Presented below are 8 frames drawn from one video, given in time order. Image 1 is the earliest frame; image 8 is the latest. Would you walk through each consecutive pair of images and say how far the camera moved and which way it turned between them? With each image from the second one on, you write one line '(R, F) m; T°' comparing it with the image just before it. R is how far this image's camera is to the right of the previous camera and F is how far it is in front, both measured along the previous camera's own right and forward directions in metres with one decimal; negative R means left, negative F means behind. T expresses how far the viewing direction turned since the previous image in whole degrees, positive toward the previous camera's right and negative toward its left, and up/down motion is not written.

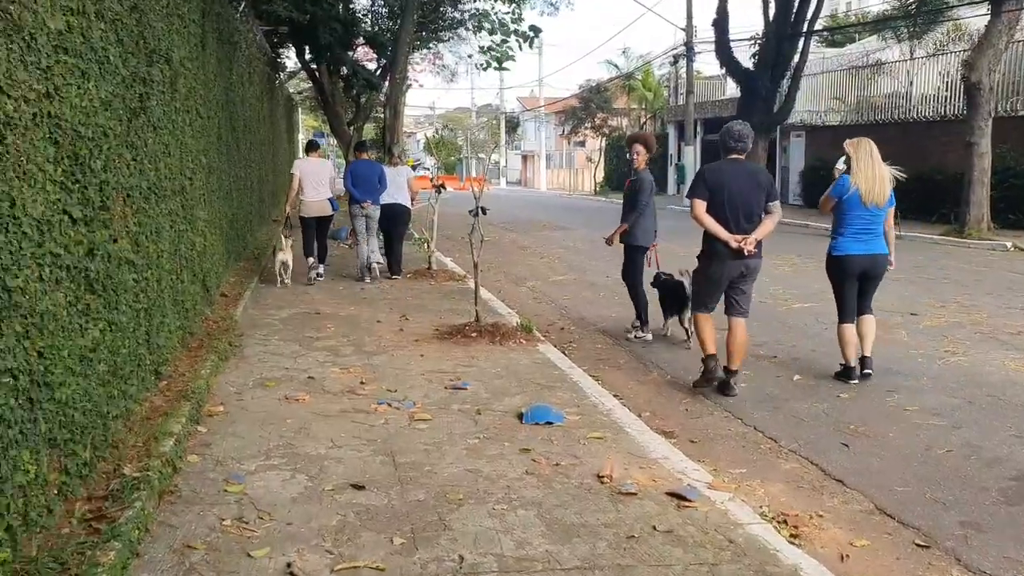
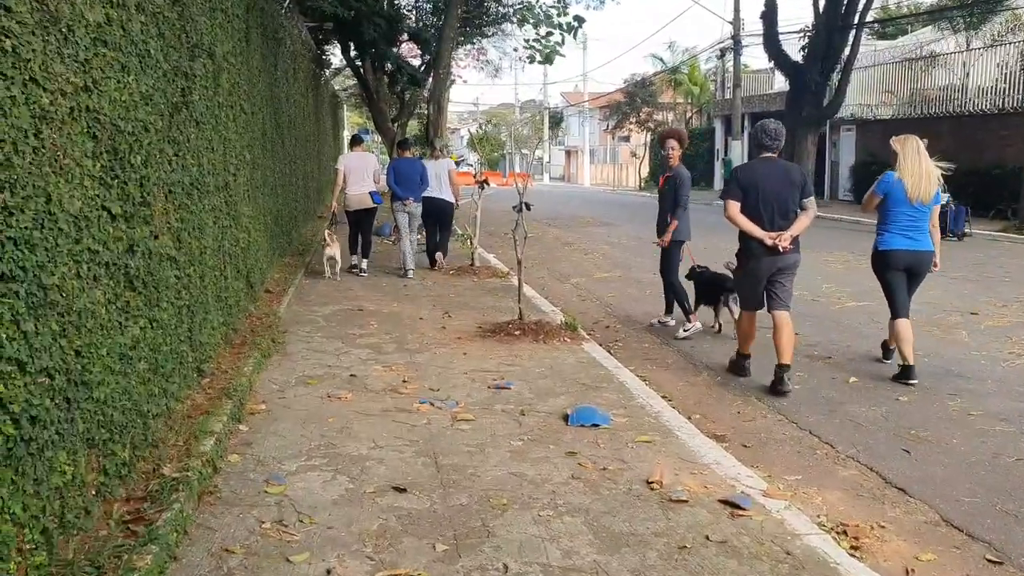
(0.0, +0.1) m; -3°
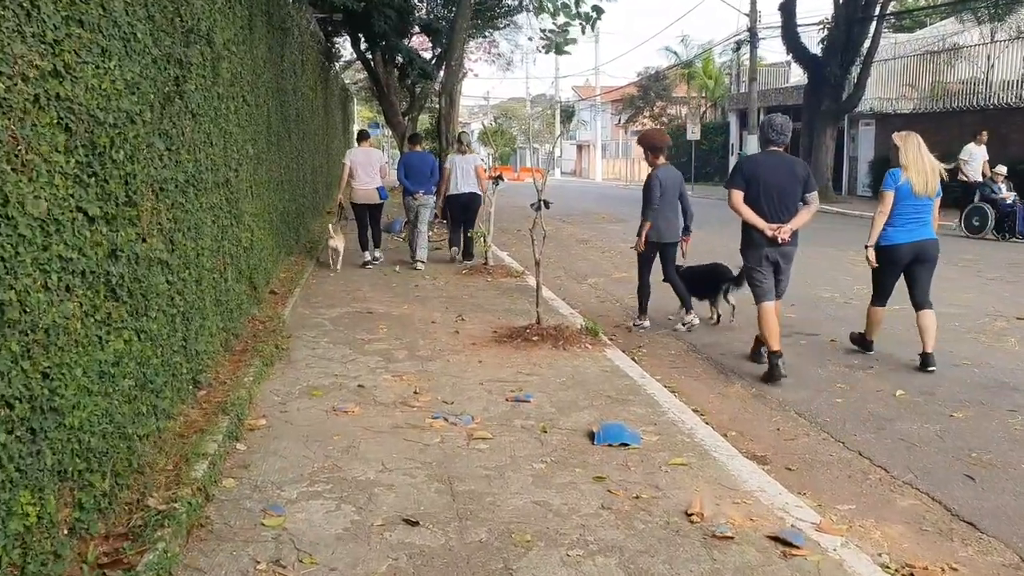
(-0.1, +0.5) m; -1°
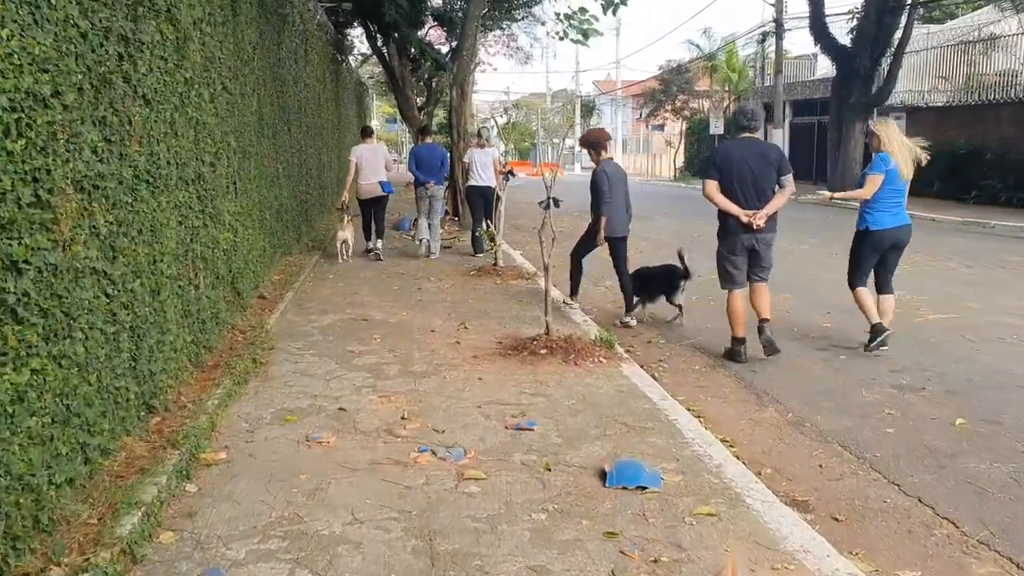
(+0.1, +0.7) m; -1°
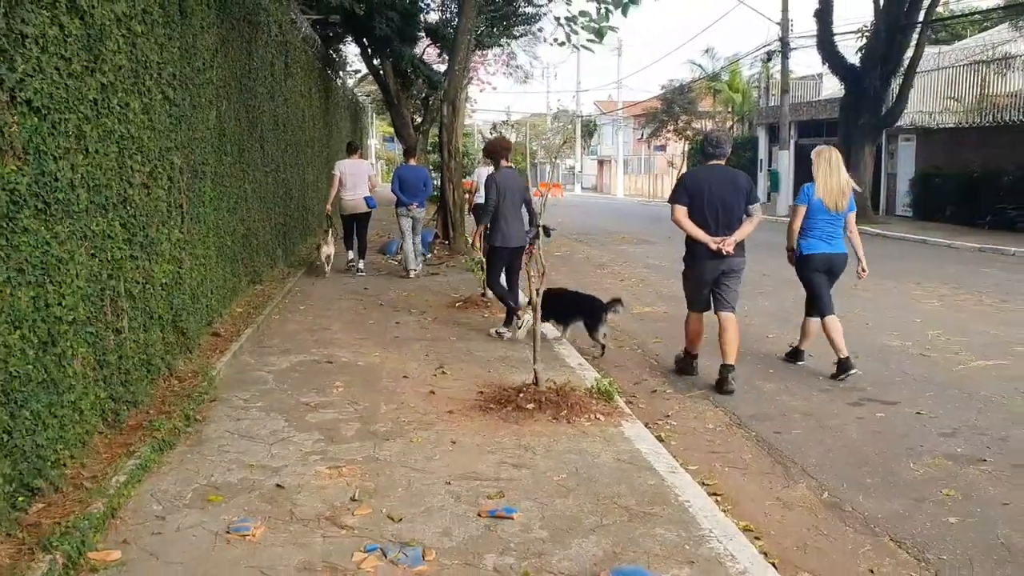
(+0.1, +1.0) m; 0°
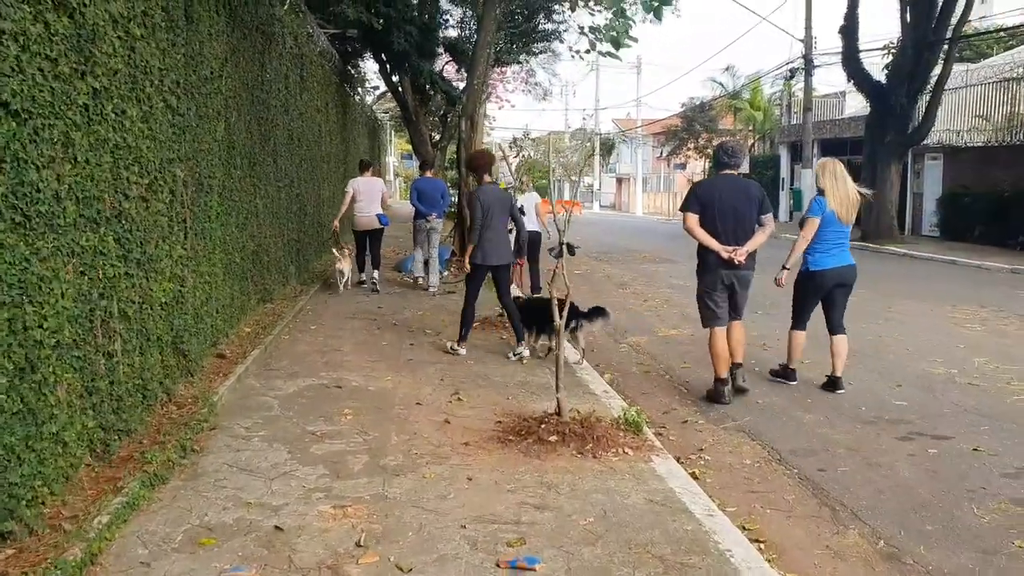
(0.0, +0.4) m; -1°
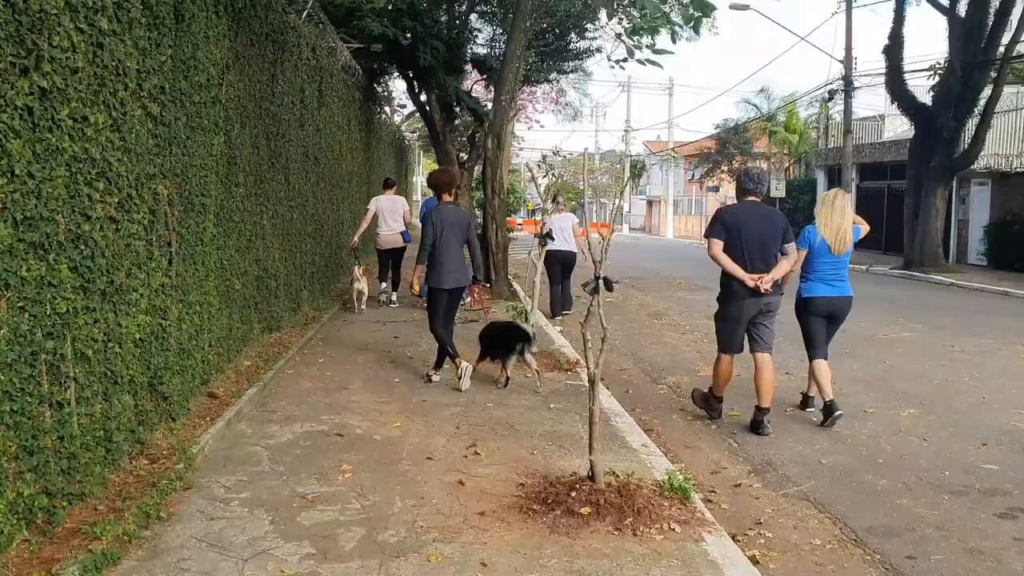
(0.0, +0.8) m; -2°
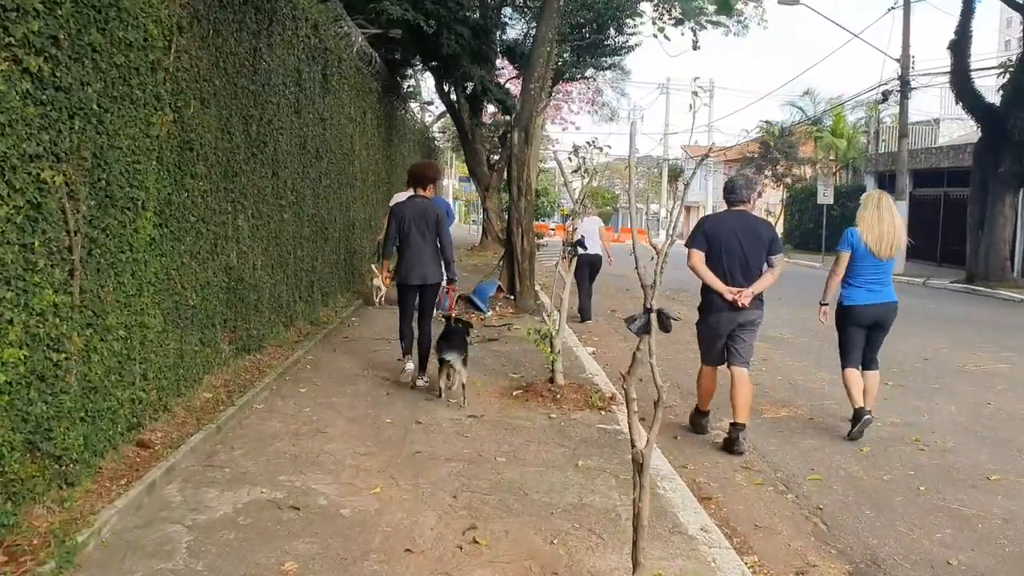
(+0.1, +1.5) m; -2°
